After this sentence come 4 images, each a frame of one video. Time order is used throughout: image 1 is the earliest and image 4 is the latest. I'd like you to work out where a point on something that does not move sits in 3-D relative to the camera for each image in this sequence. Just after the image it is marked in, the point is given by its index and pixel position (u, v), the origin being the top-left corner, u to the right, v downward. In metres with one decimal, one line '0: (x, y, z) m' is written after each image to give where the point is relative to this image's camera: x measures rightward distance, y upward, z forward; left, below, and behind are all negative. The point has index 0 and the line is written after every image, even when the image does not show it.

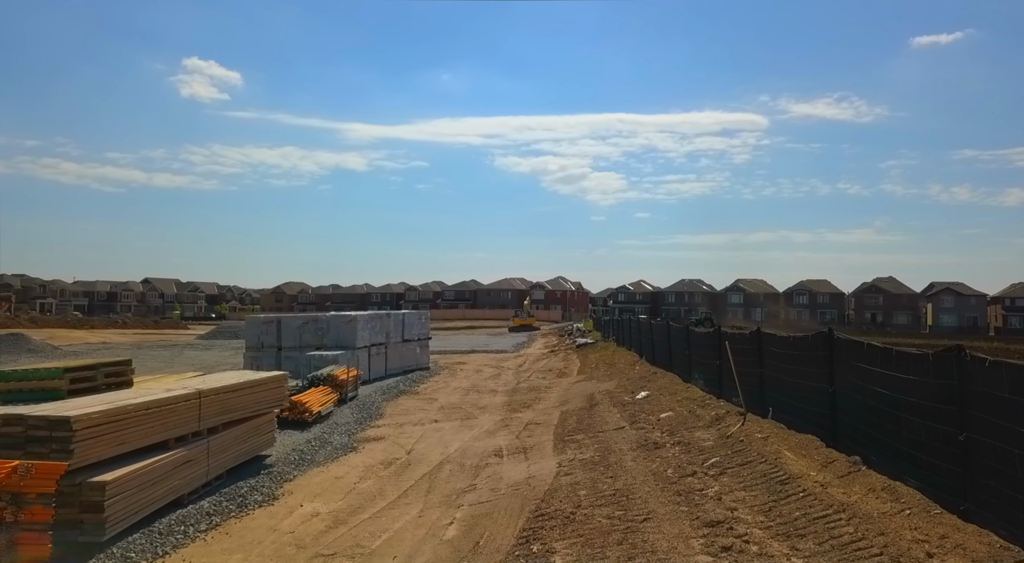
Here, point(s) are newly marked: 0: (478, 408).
0: (-0.8, -3.1, +16.8) m
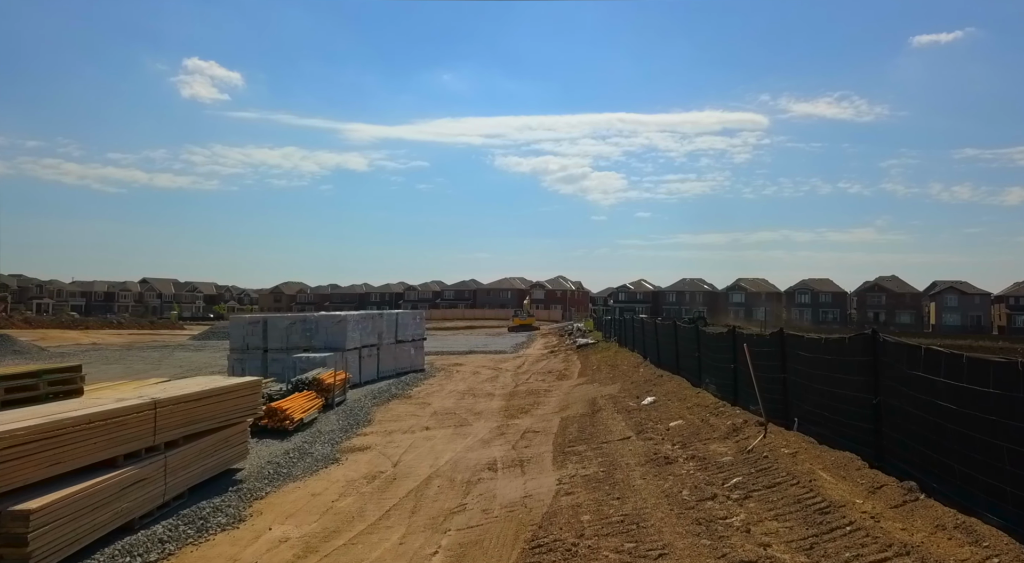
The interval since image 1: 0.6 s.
0: (-0.9, -3.0, +15.8) m
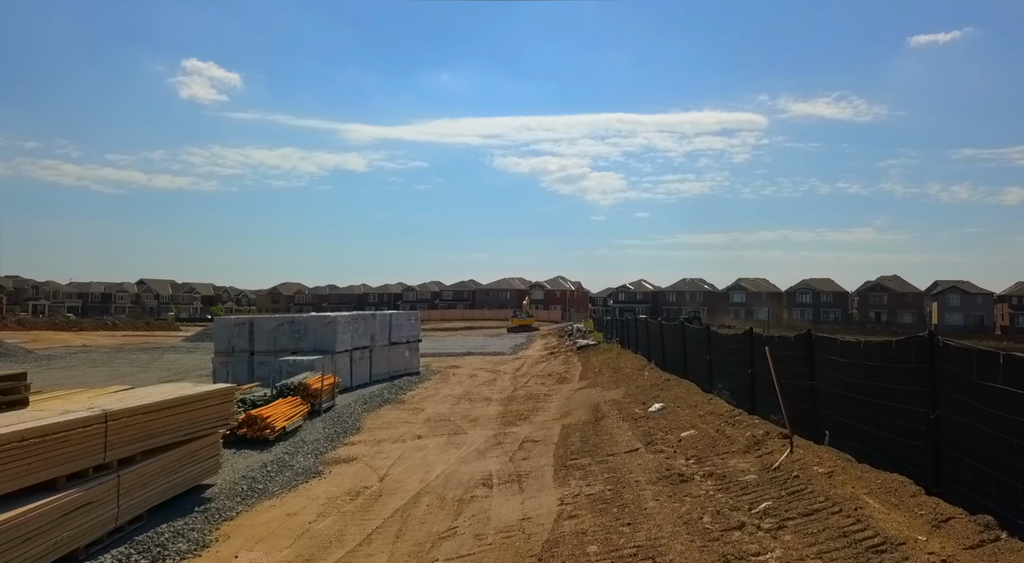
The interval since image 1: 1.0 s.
0: (-0.9, -3.0, +14.9) m
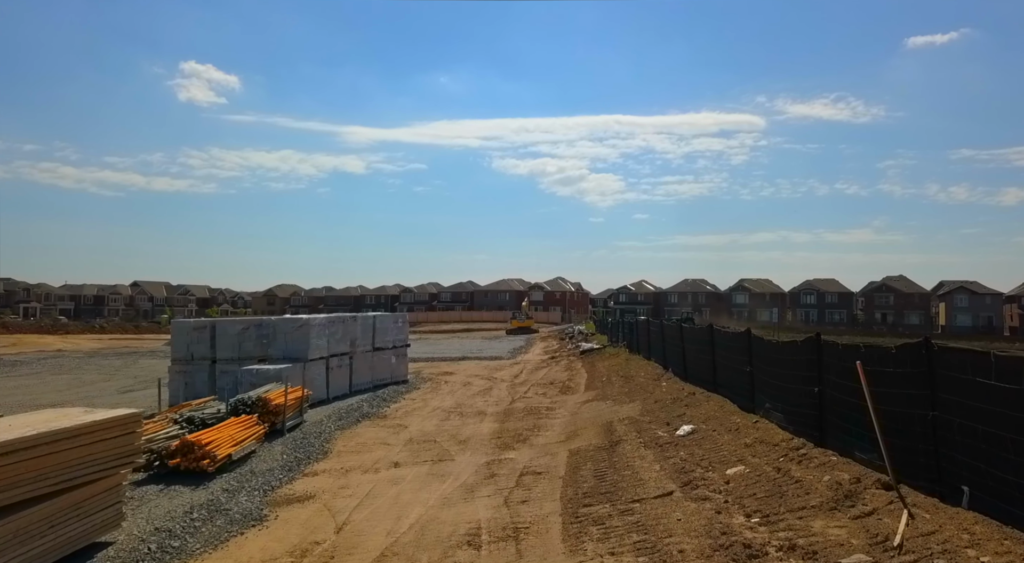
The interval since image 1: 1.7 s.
0: (-1.0, -2.9, +12.7) m
